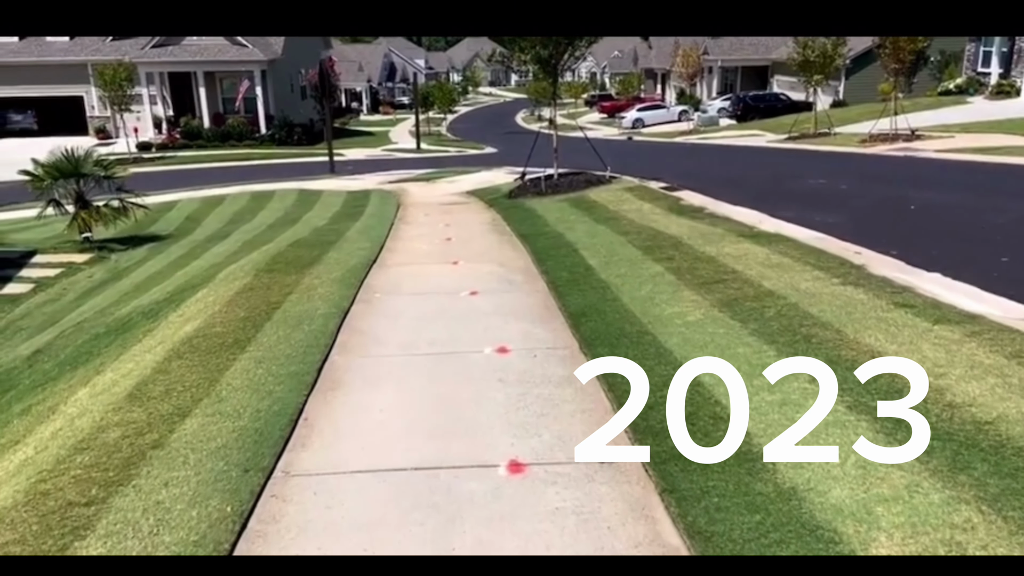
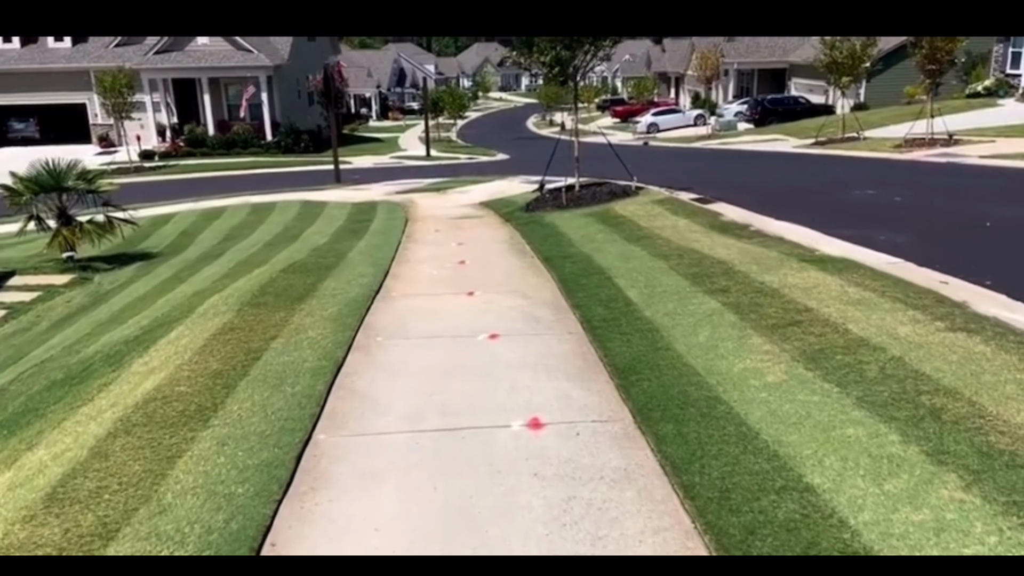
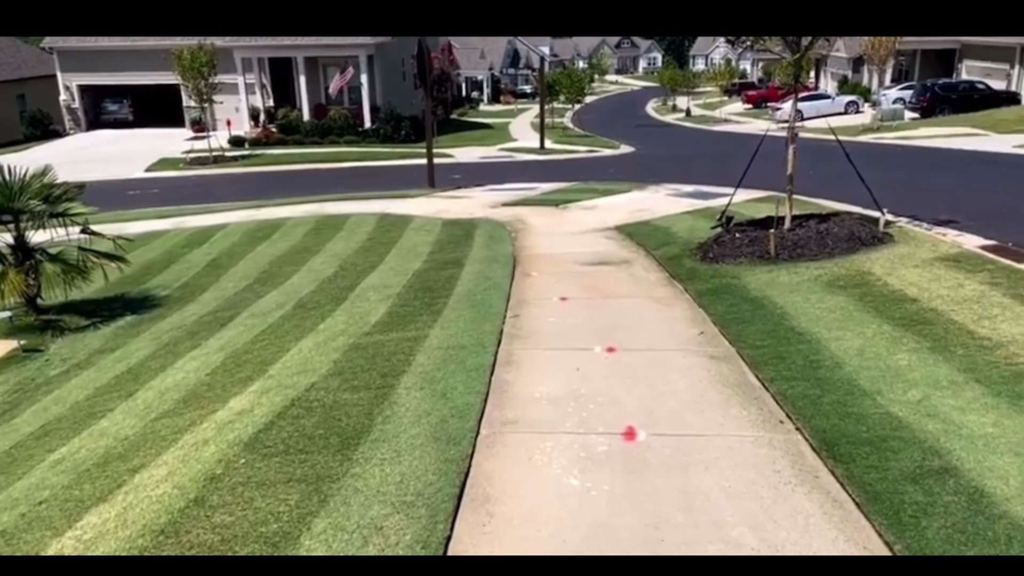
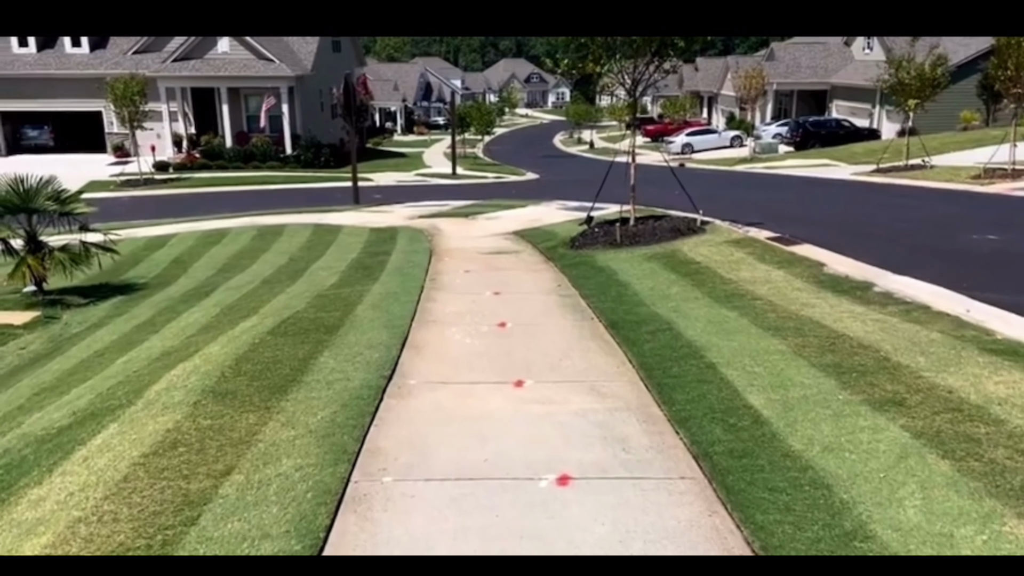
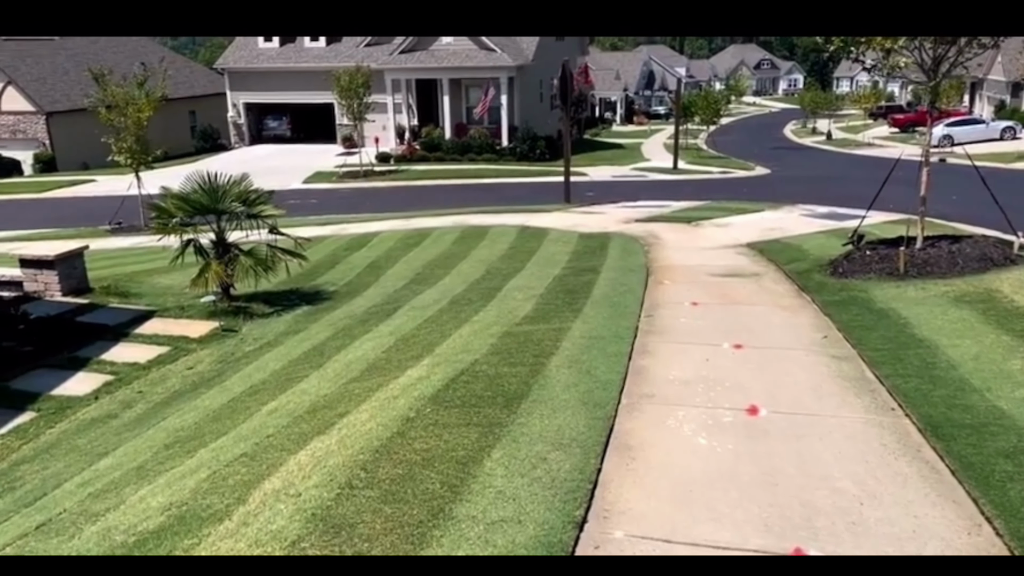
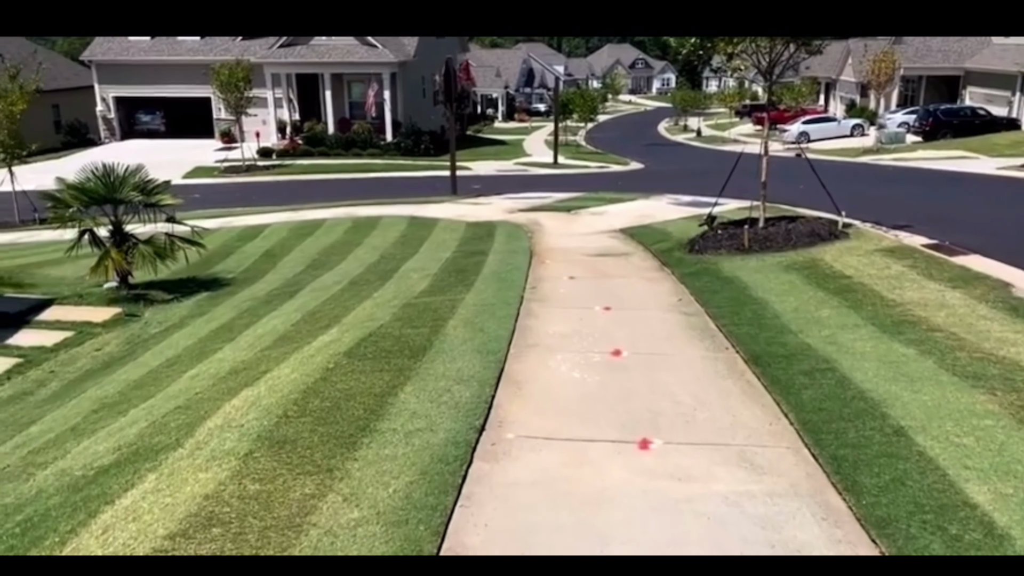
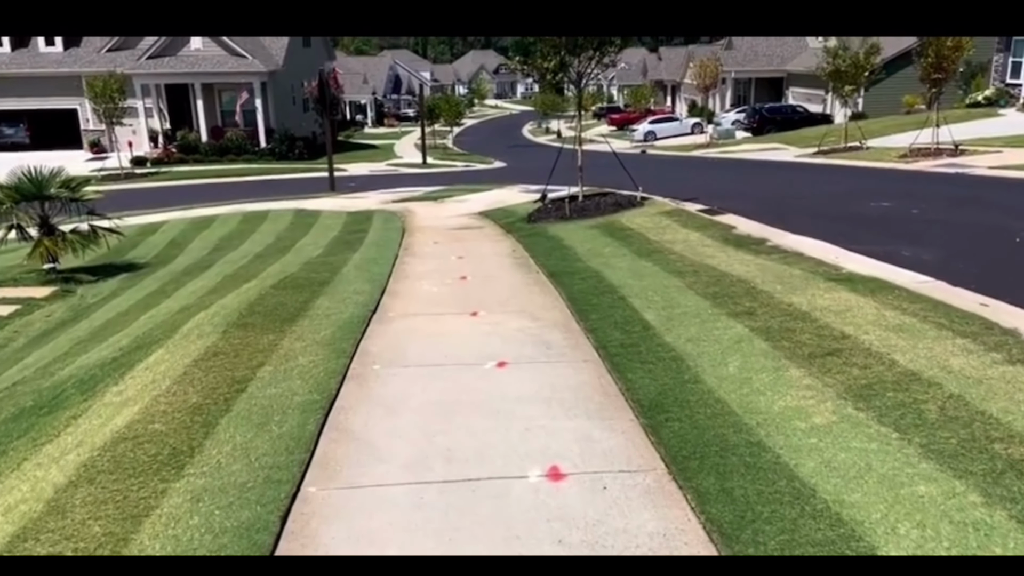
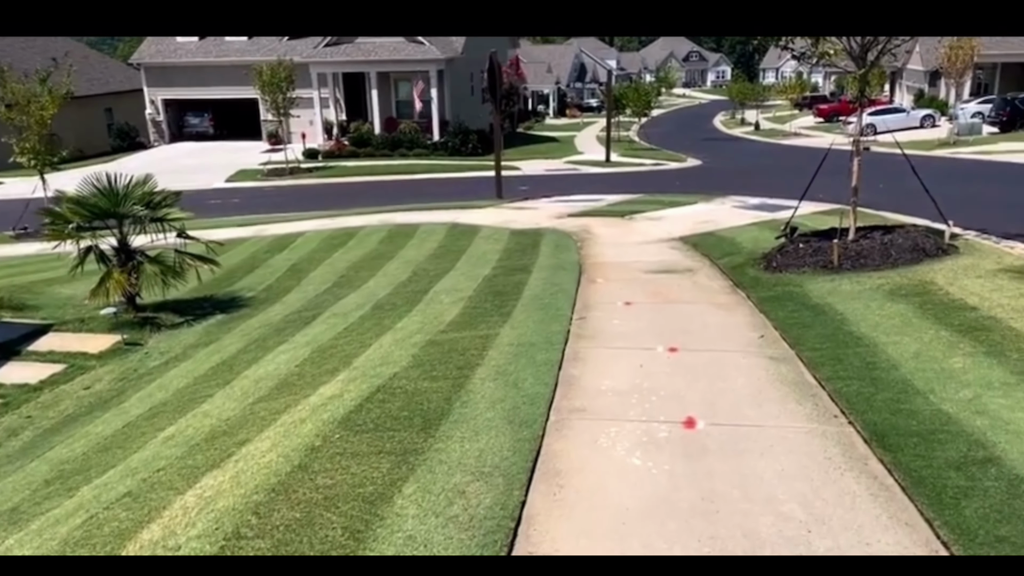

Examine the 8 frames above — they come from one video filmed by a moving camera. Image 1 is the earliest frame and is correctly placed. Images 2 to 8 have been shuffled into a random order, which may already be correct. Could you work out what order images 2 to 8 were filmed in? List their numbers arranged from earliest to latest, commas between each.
2, 7, 4, 6, 5, 8, 3
